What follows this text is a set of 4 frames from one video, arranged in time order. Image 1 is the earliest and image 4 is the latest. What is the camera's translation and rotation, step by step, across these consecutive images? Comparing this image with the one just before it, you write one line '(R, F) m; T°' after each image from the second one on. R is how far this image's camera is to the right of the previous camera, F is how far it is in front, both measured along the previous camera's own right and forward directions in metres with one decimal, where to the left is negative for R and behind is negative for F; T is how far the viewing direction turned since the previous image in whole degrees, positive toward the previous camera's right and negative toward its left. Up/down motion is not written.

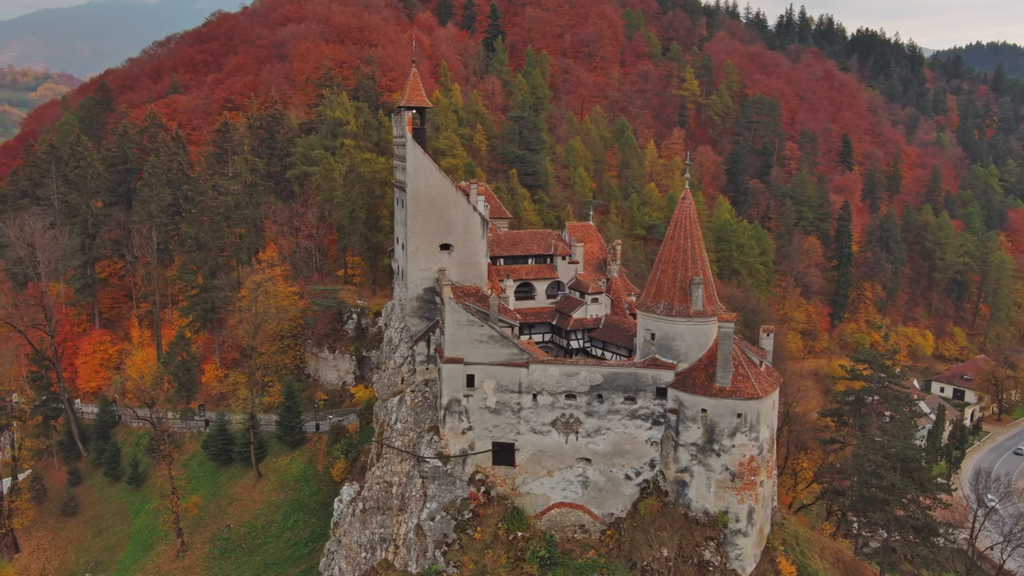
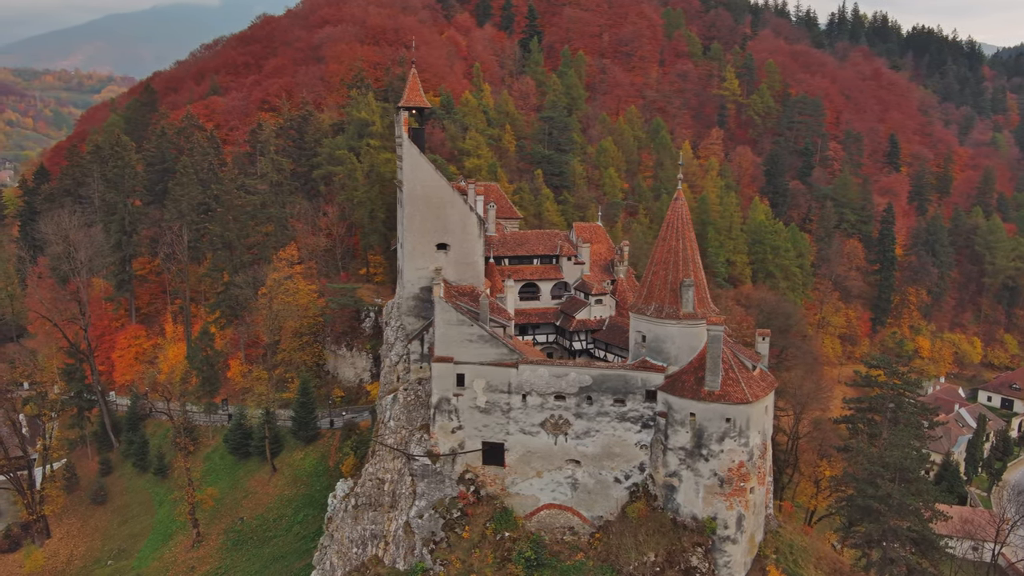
(+1.1, +0.1) m; -3°
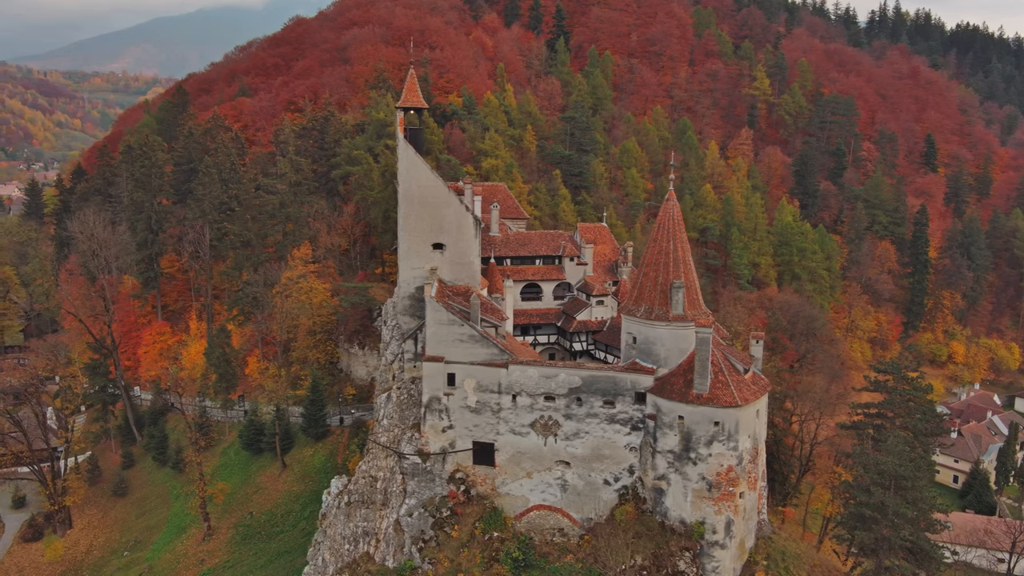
(+0.9, 0.0) m; -2°
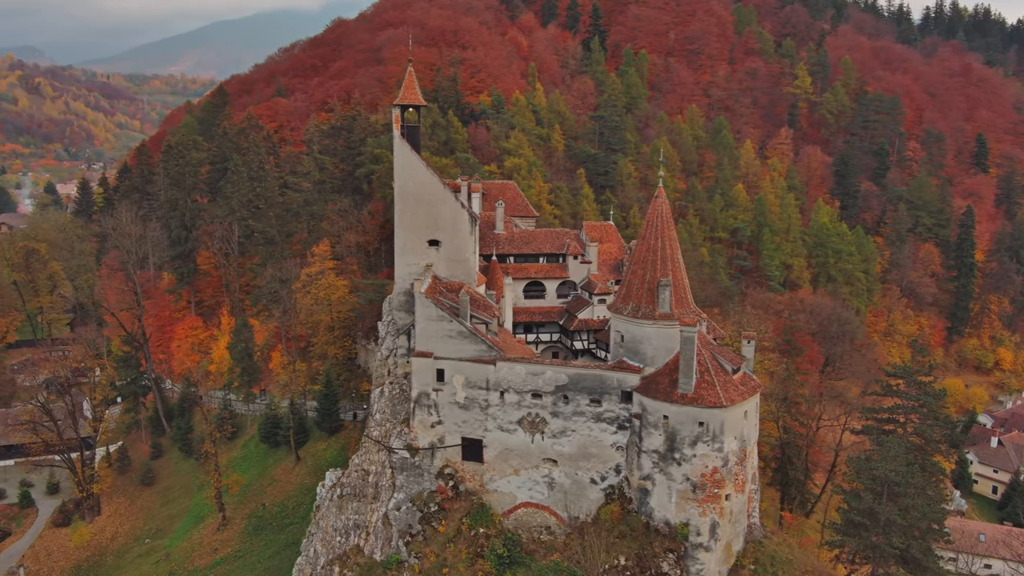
(+1.1, 0.0) m; -3°
